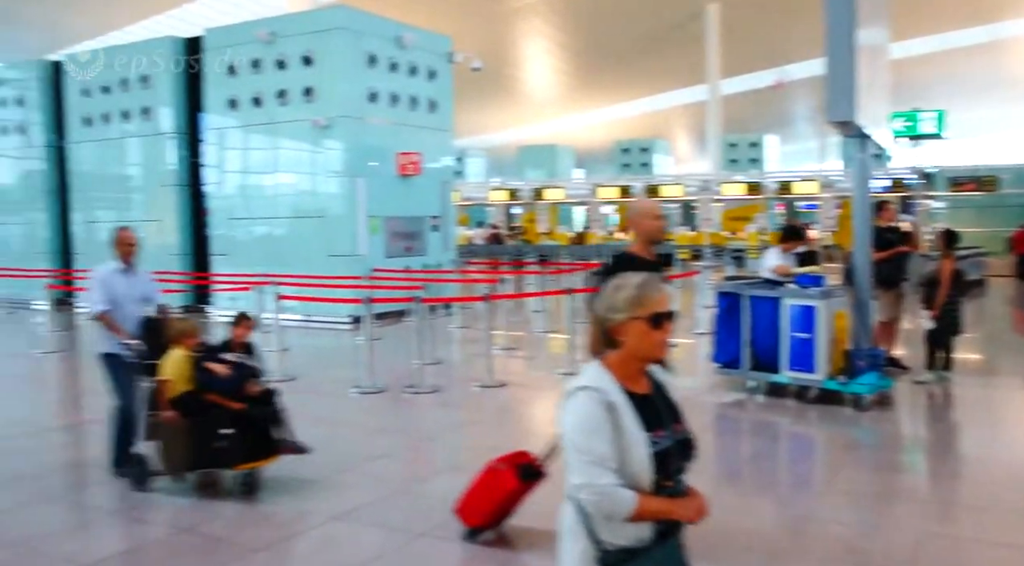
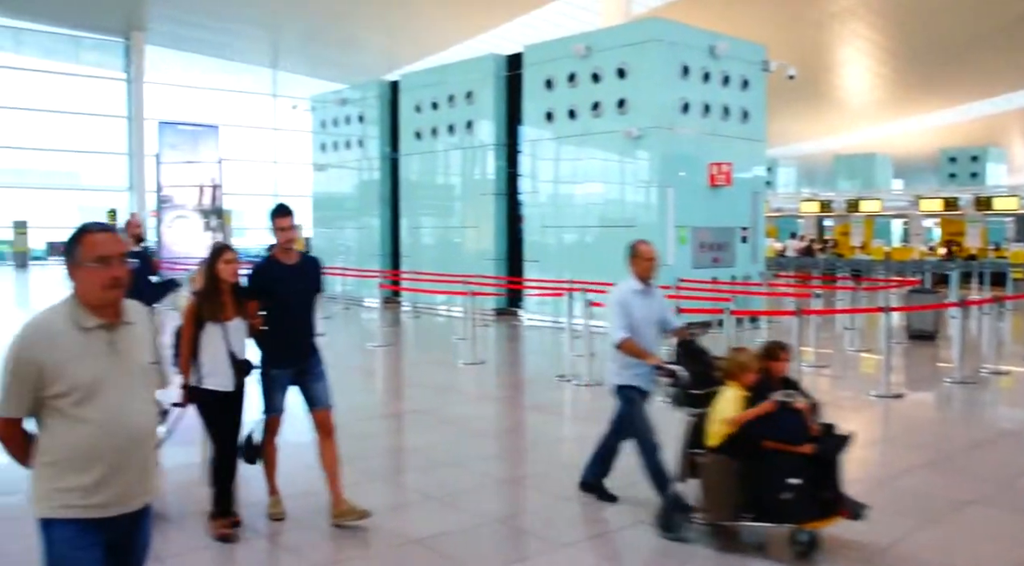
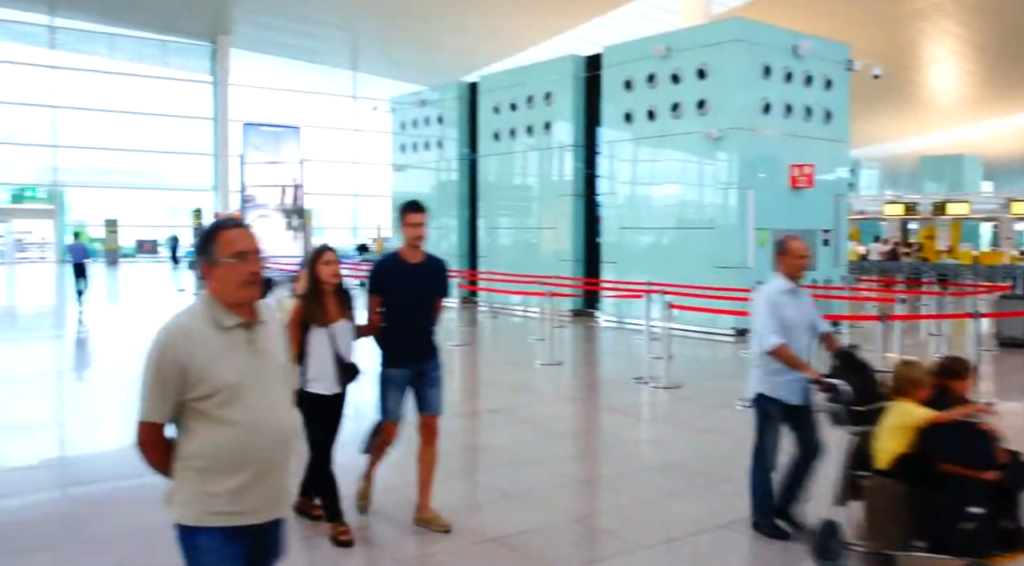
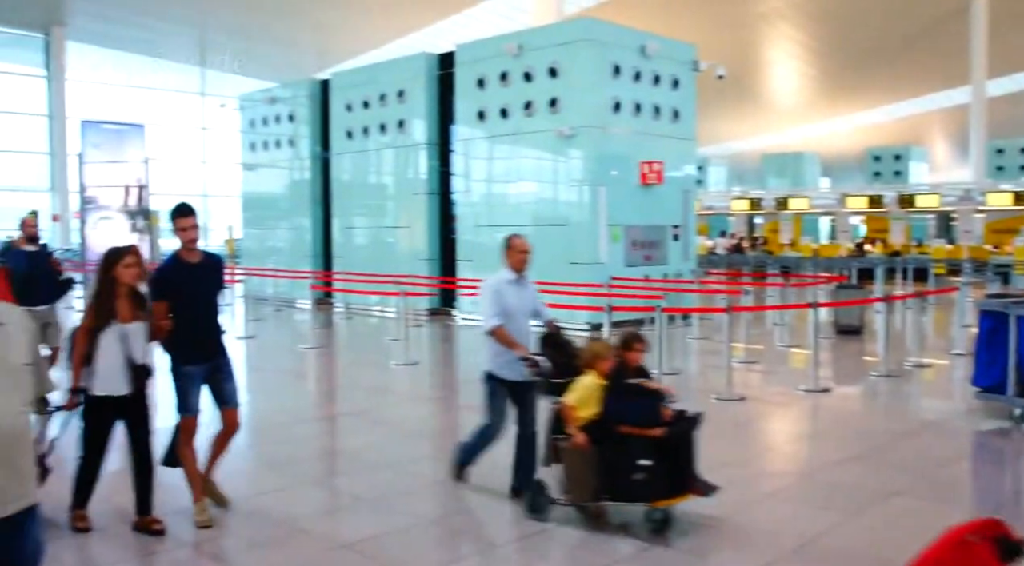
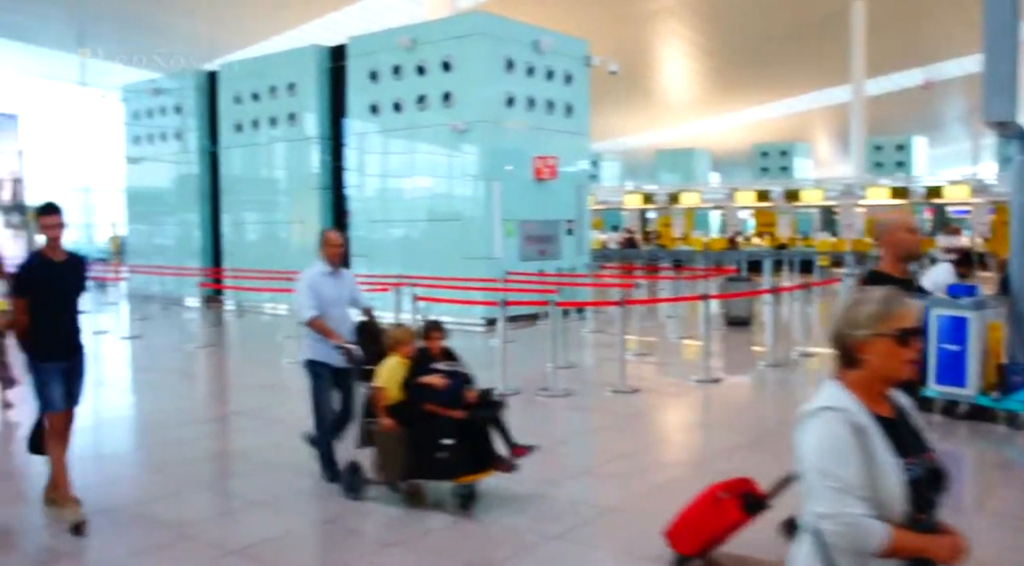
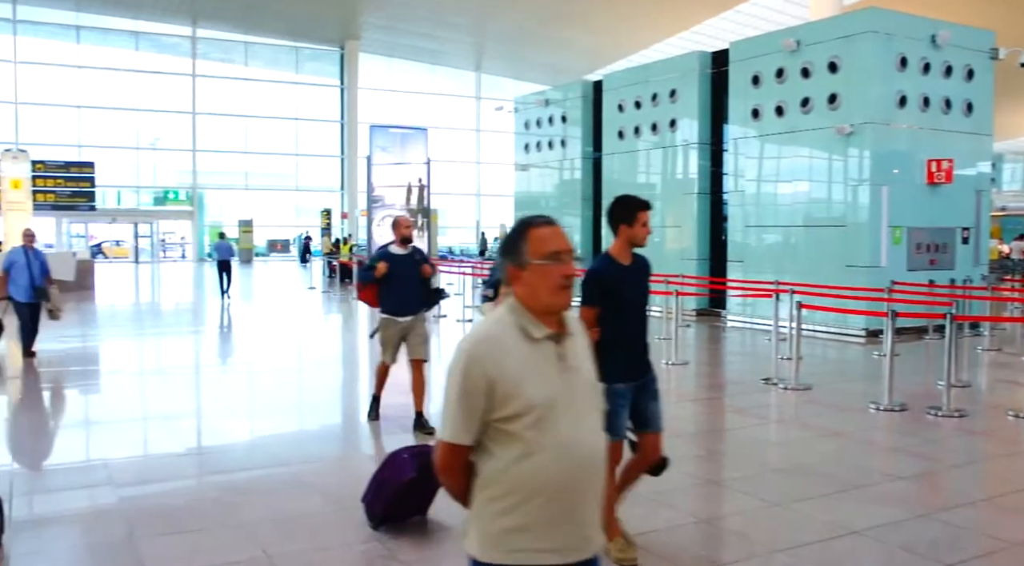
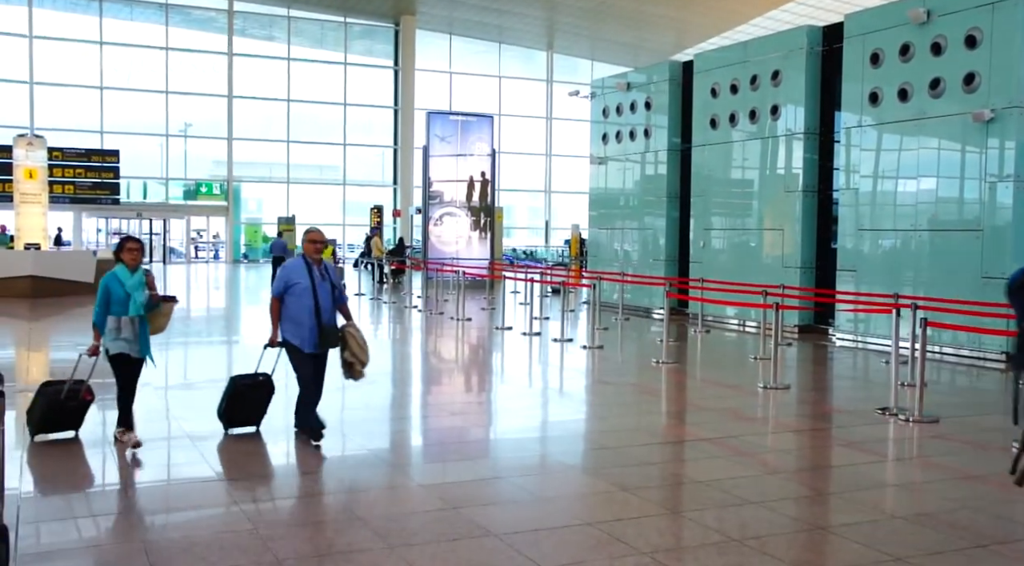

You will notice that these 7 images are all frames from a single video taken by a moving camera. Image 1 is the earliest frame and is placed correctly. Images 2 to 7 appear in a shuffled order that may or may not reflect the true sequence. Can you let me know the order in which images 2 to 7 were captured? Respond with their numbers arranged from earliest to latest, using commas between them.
5, 4, 2, 3, 6, 7
